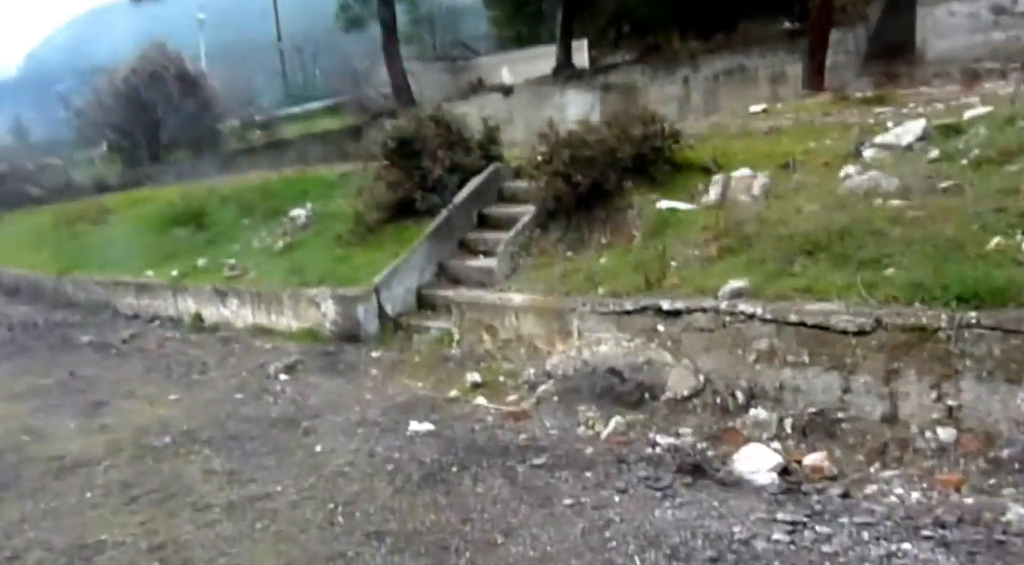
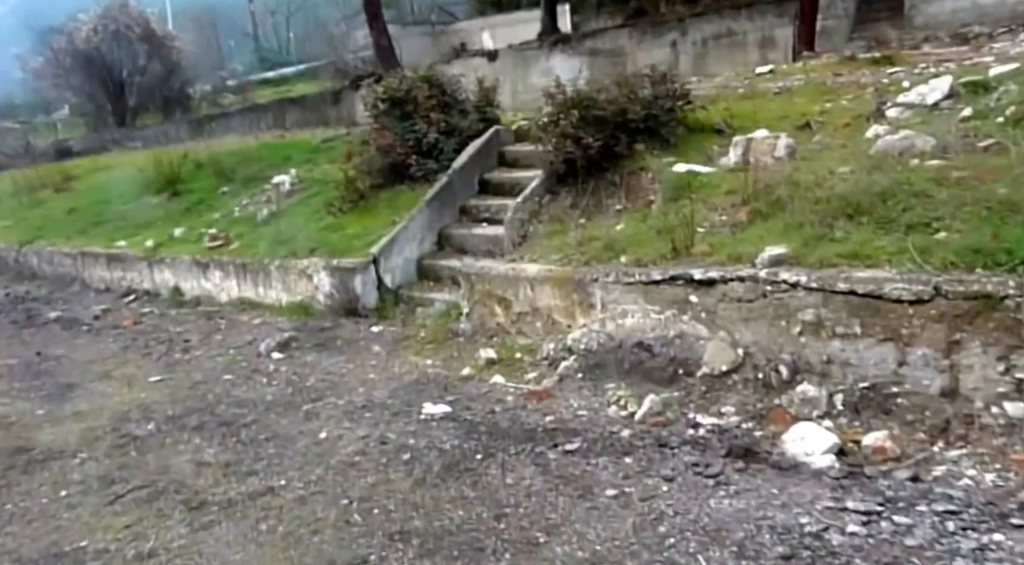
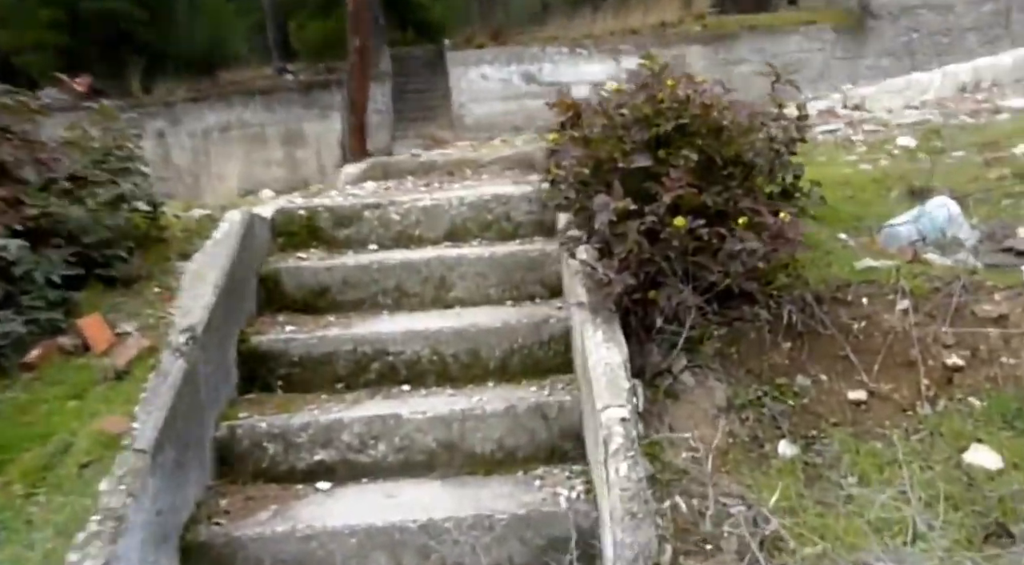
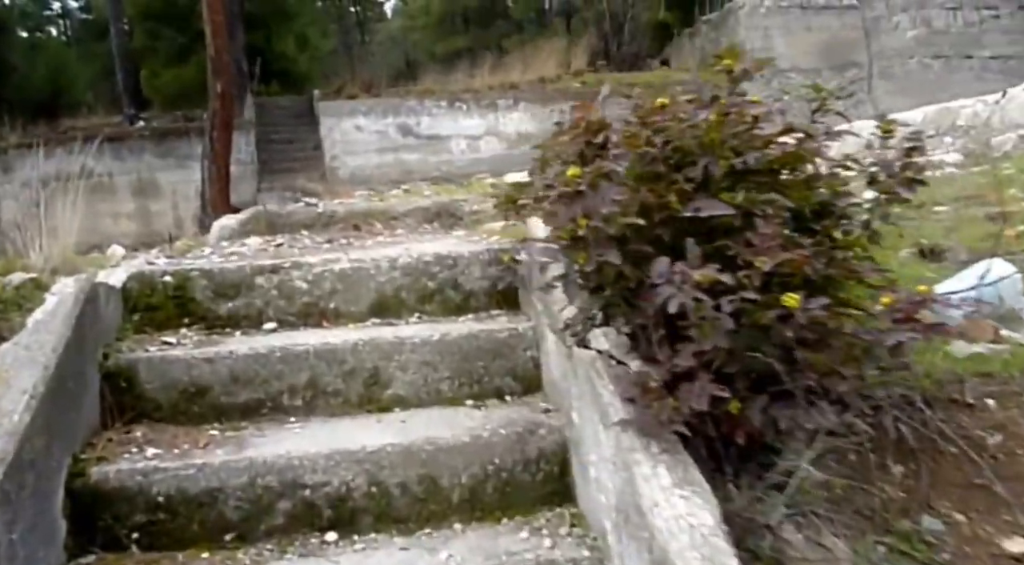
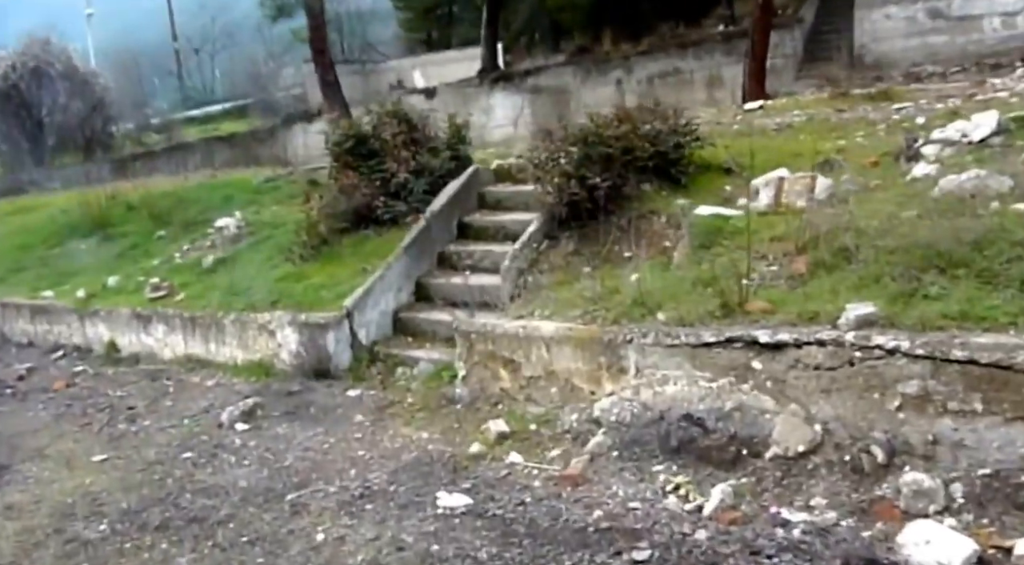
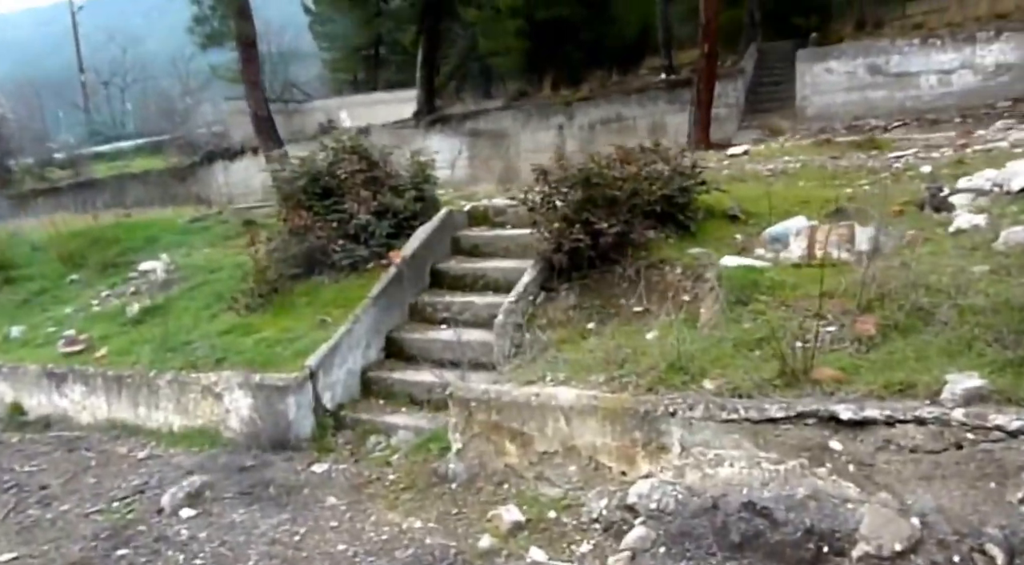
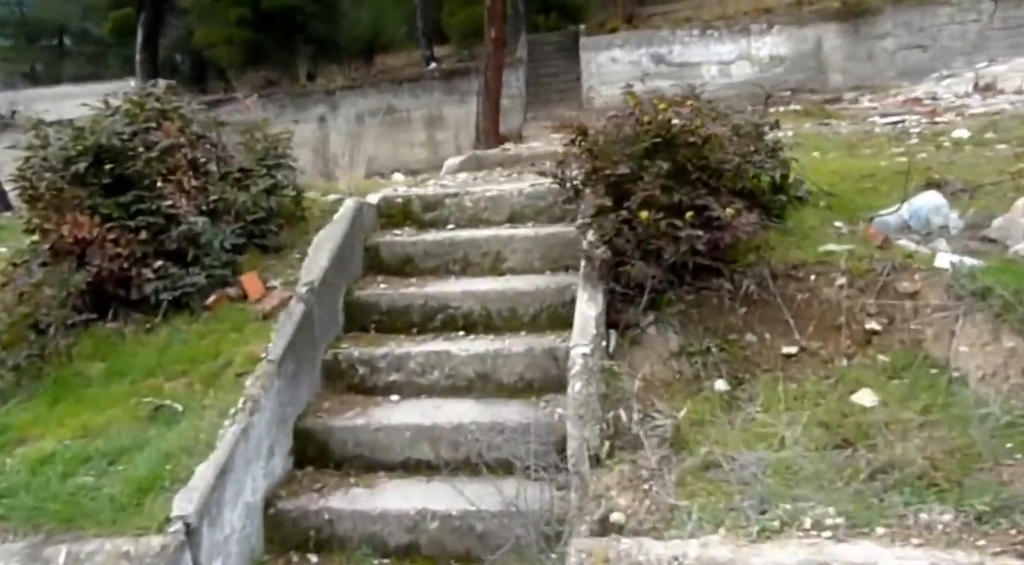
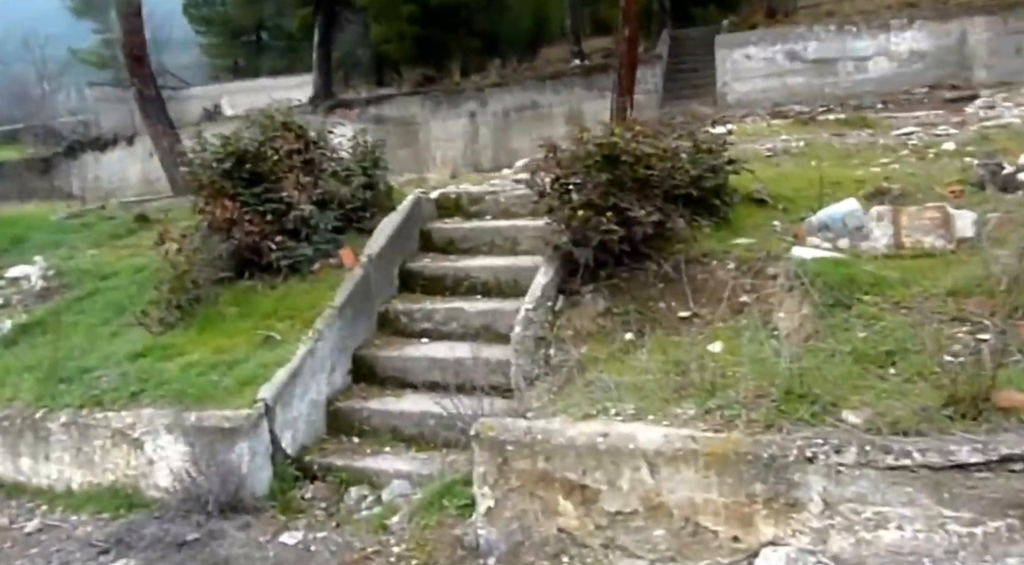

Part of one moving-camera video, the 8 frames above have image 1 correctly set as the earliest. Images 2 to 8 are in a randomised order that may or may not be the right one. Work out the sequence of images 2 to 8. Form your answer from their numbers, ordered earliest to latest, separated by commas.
2, 5, 6, 8, 7, 3, 4
